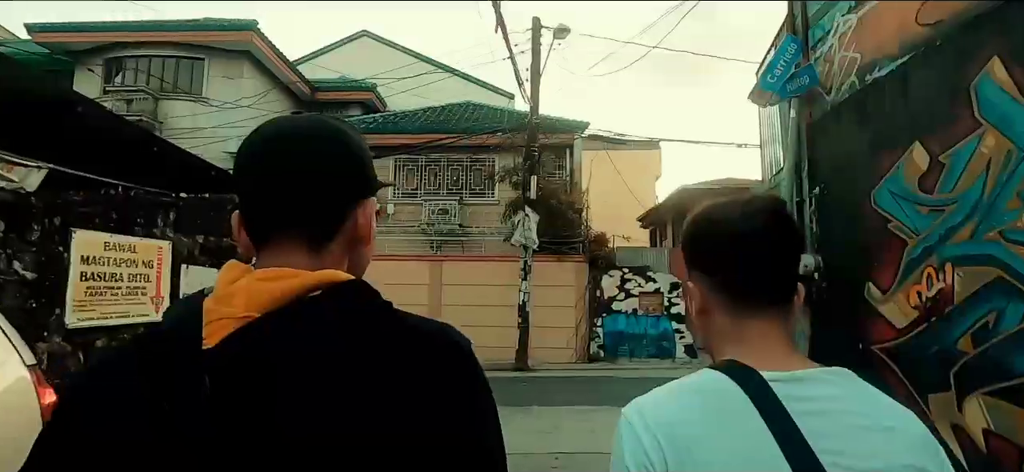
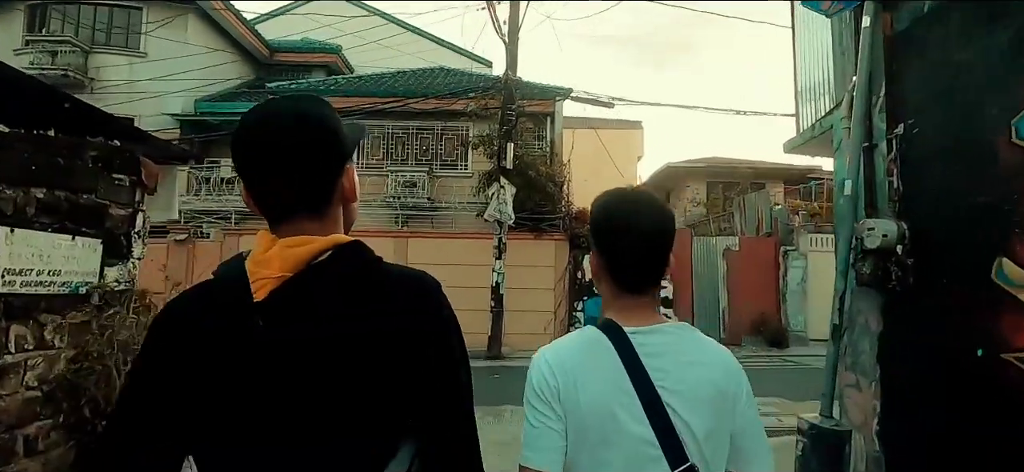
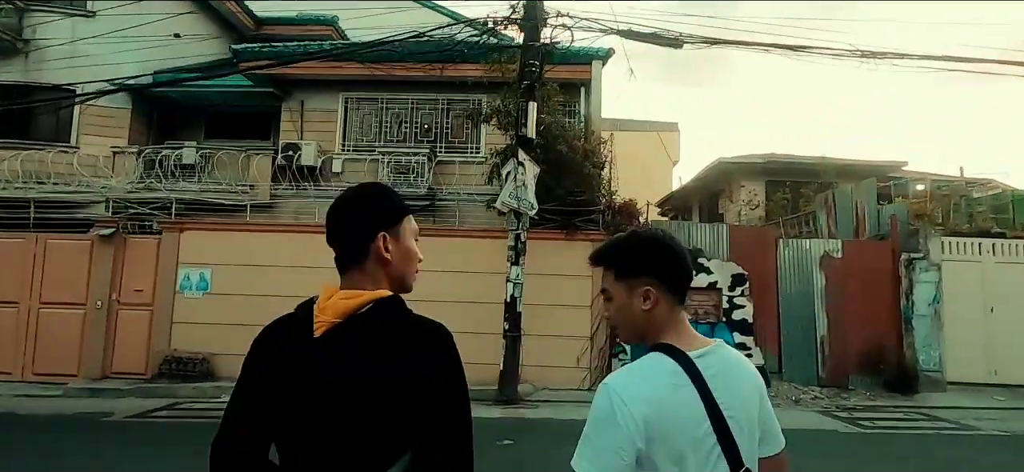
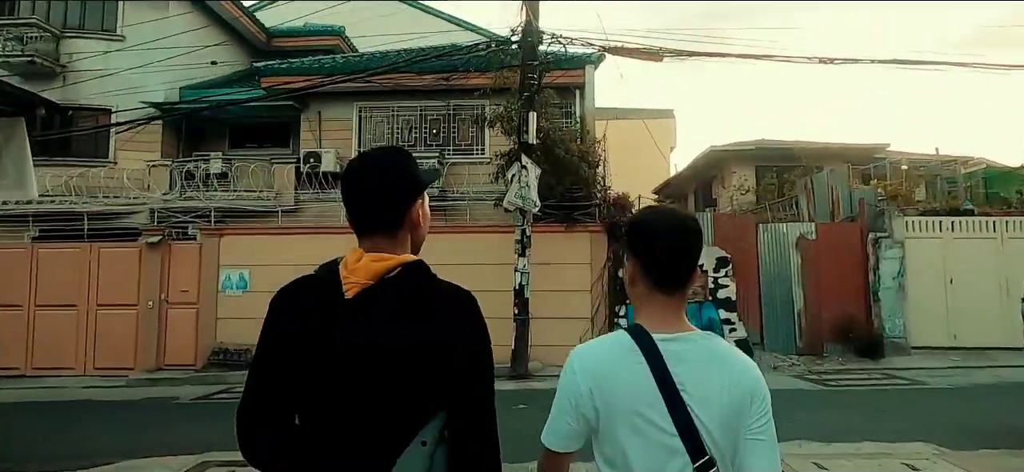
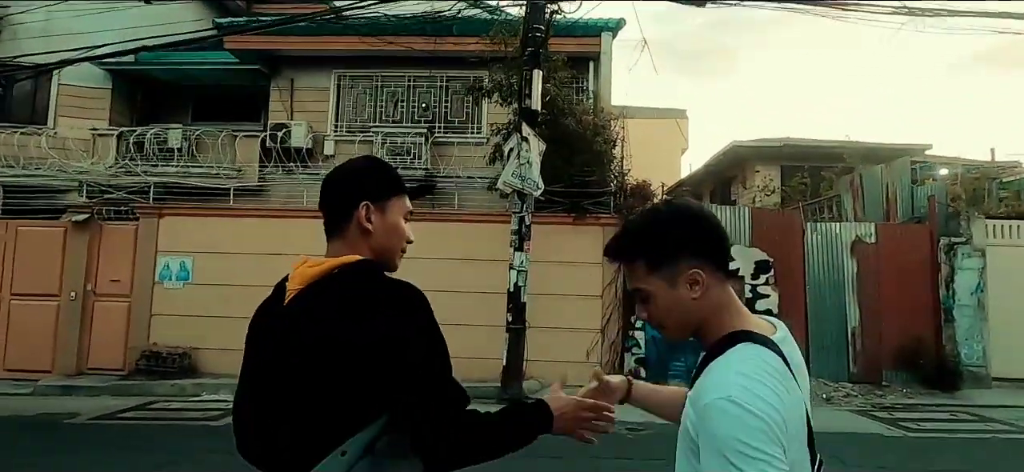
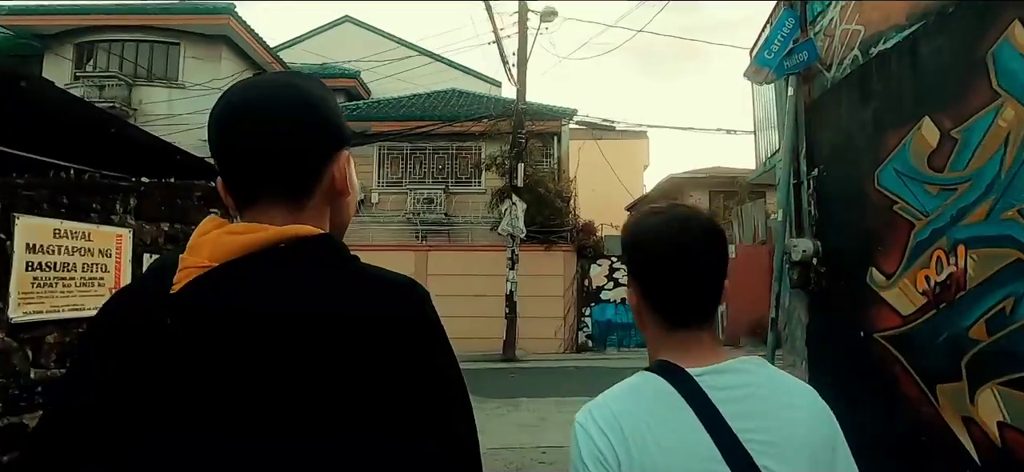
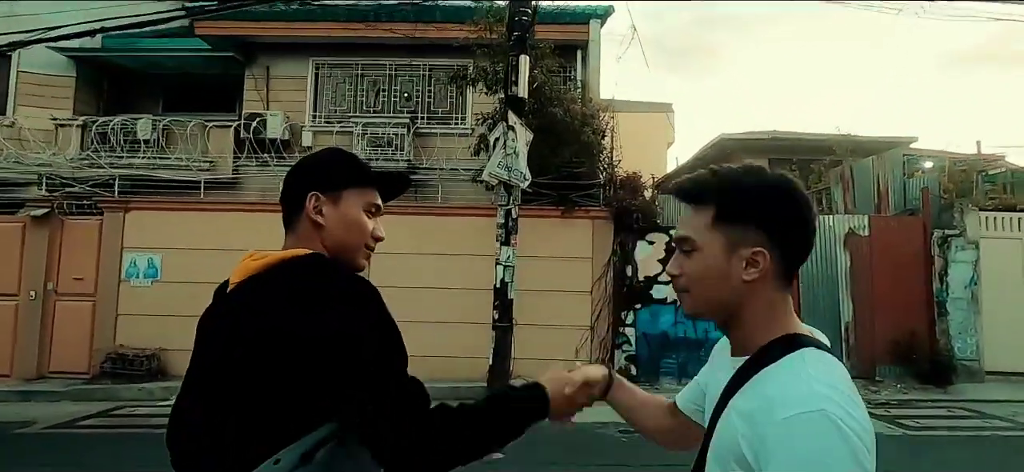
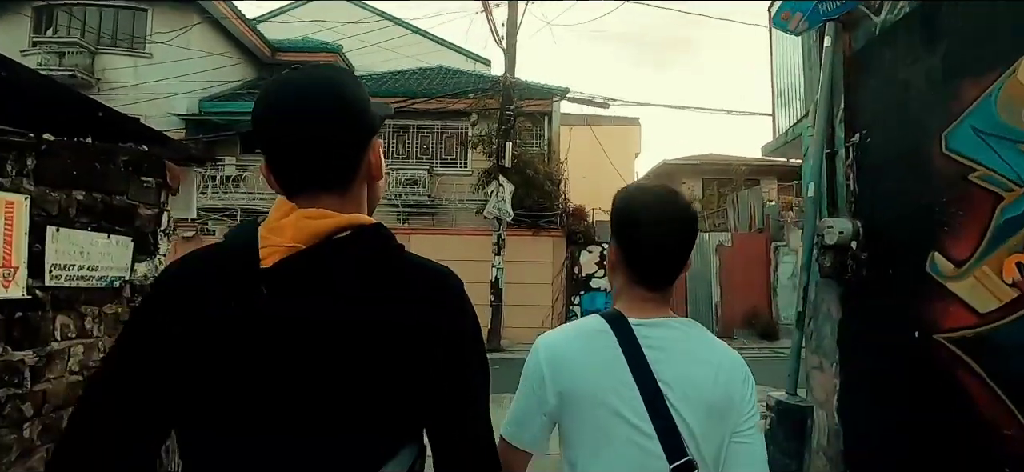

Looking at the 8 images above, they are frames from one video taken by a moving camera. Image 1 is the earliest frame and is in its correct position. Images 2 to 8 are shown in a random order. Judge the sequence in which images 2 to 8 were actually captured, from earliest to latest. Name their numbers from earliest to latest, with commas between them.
6, 8, 2, 4, 3, 5, 7
